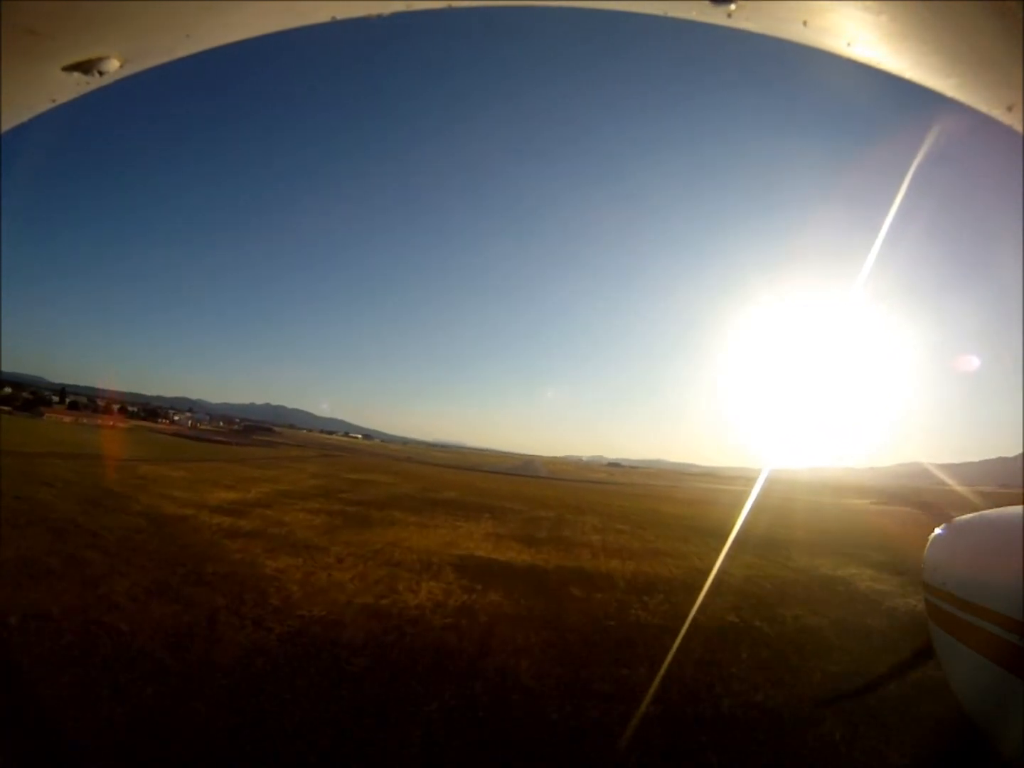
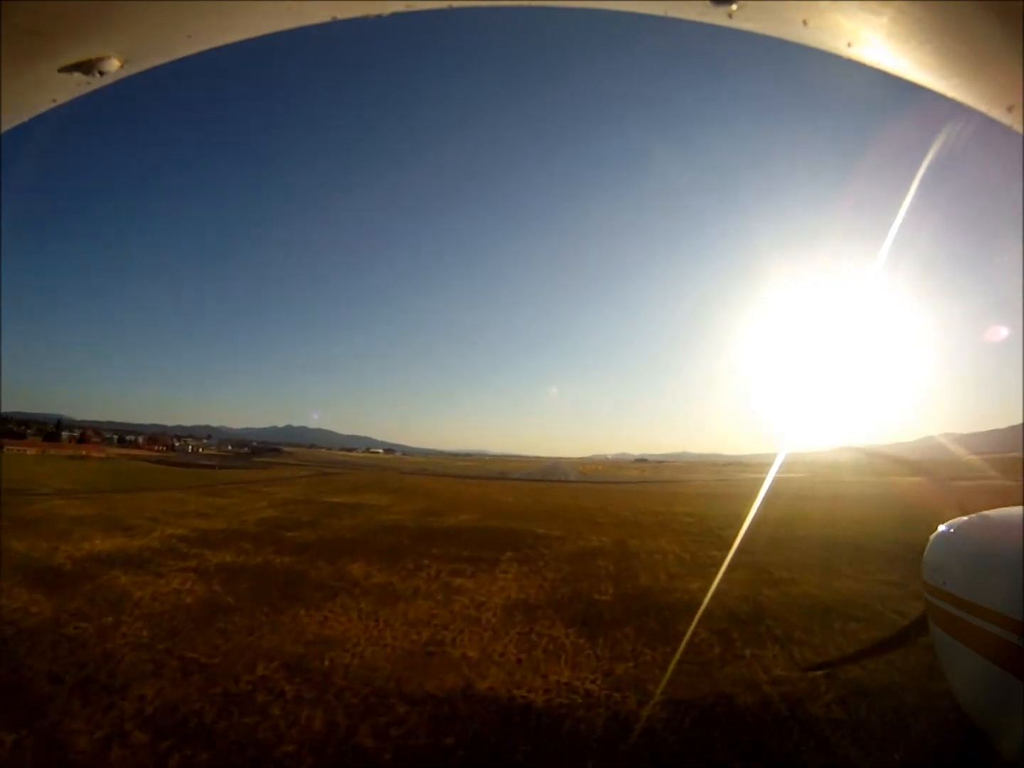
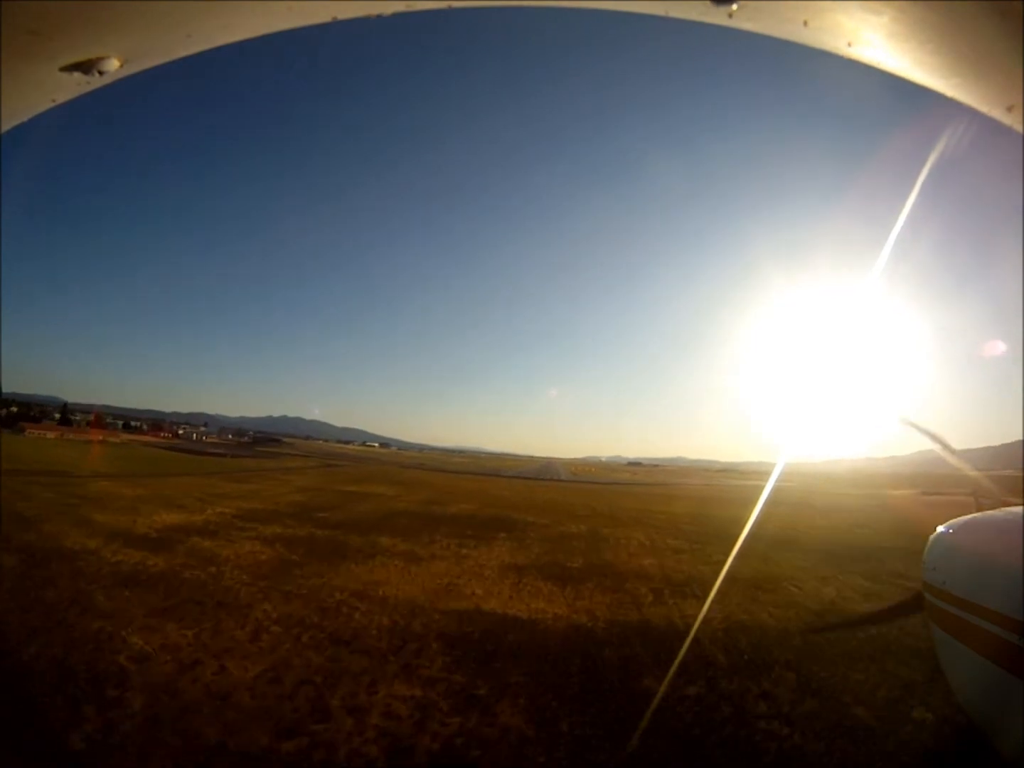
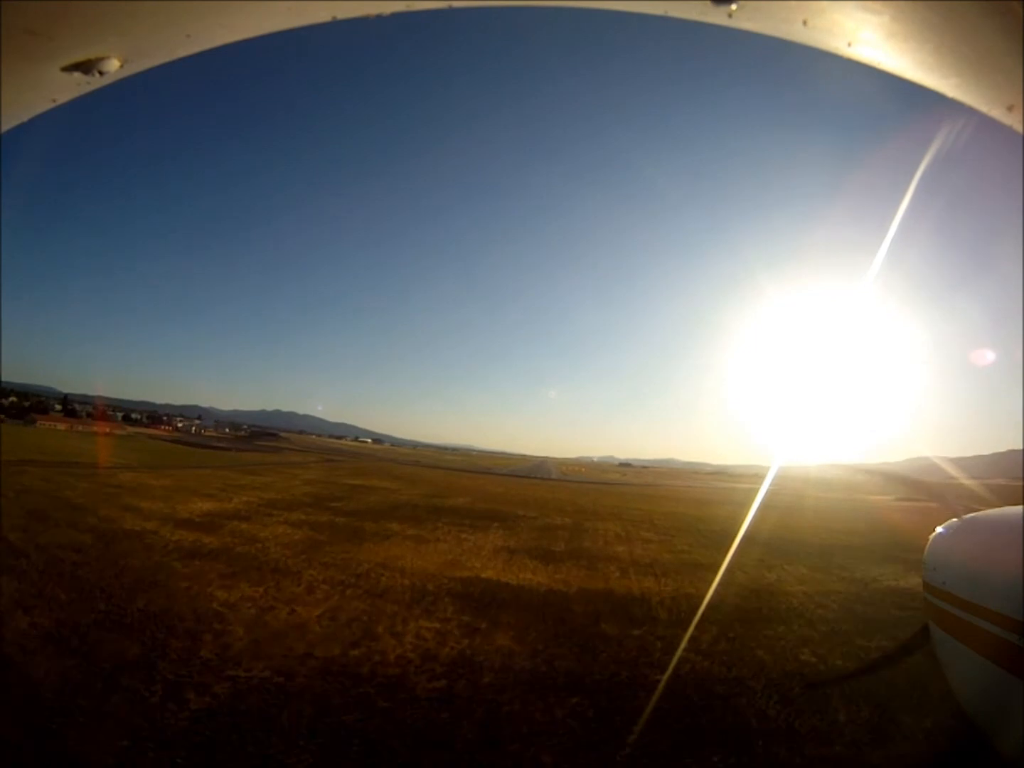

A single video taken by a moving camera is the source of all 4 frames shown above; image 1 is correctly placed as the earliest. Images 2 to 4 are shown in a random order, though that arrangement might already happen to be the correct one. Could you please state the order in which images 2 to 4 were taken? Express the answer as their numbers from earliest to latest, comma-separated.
4, 3, 2
